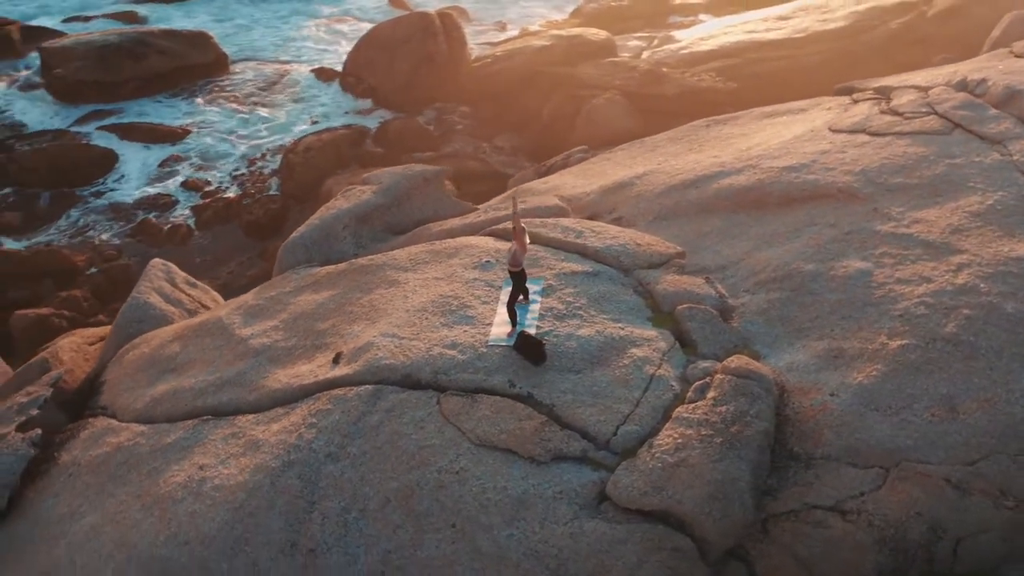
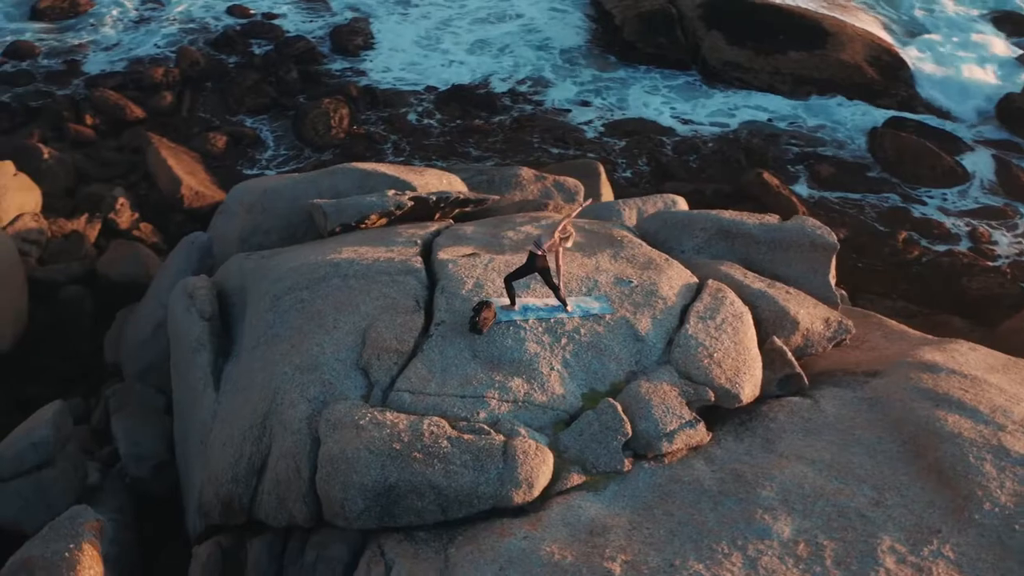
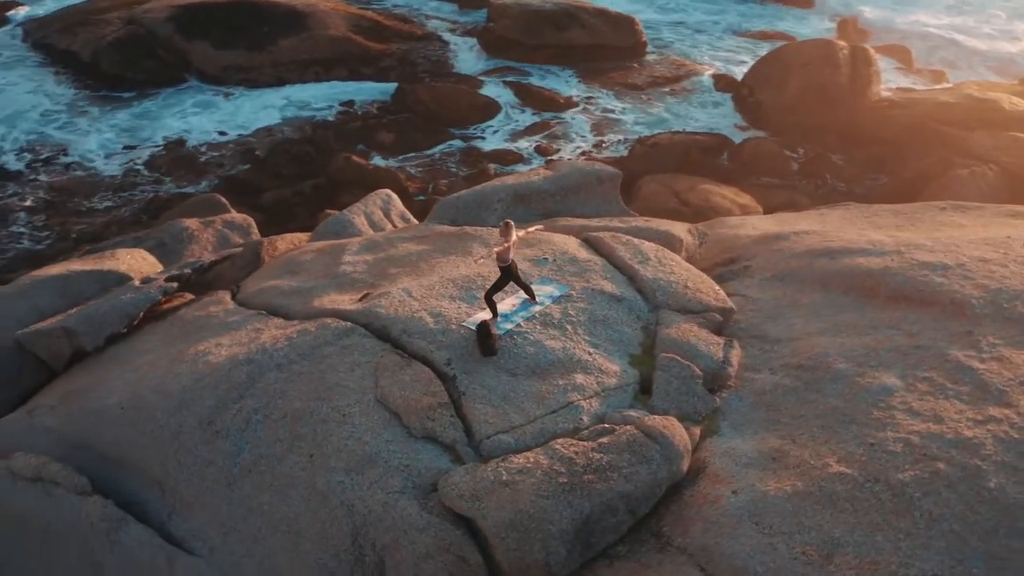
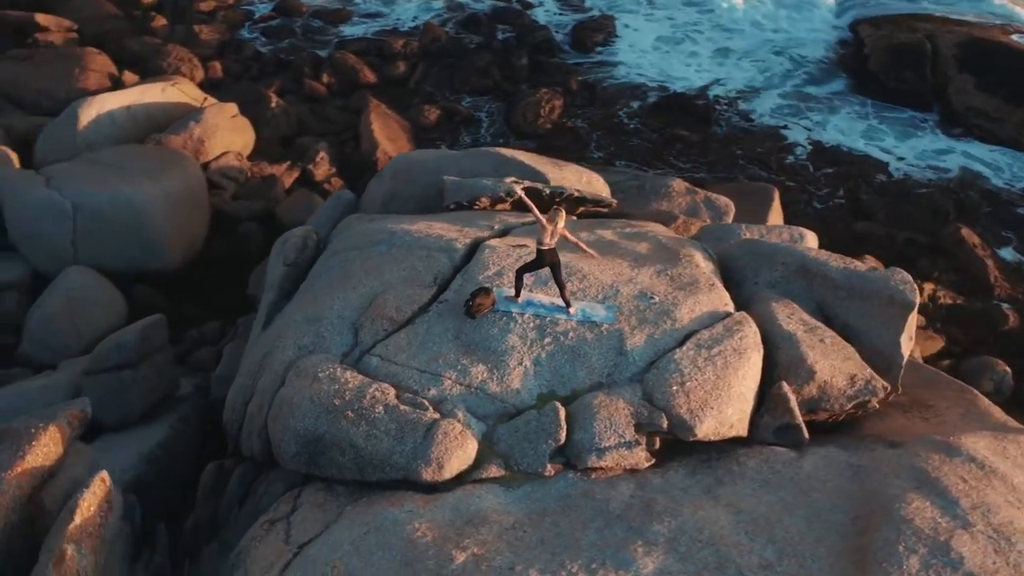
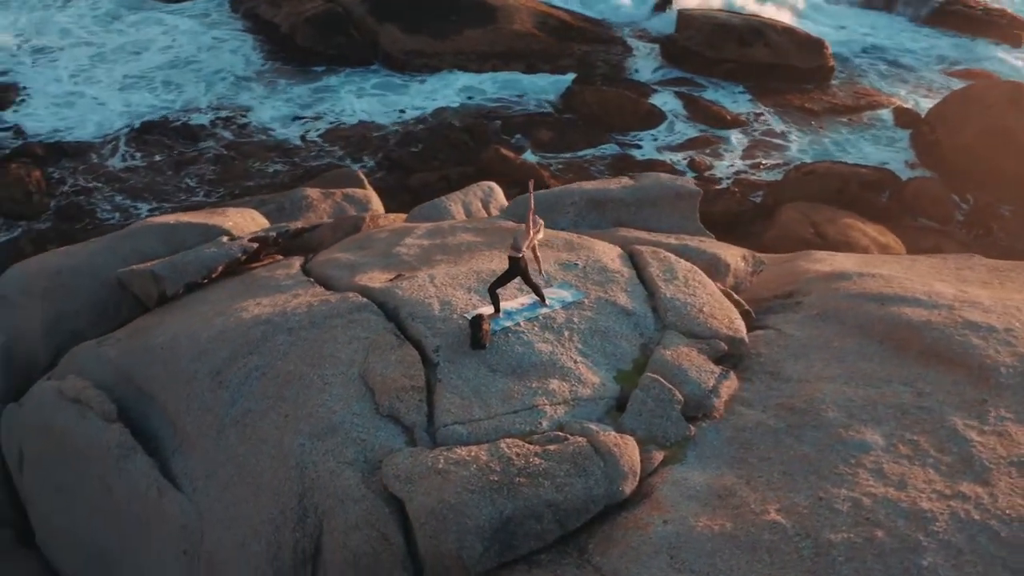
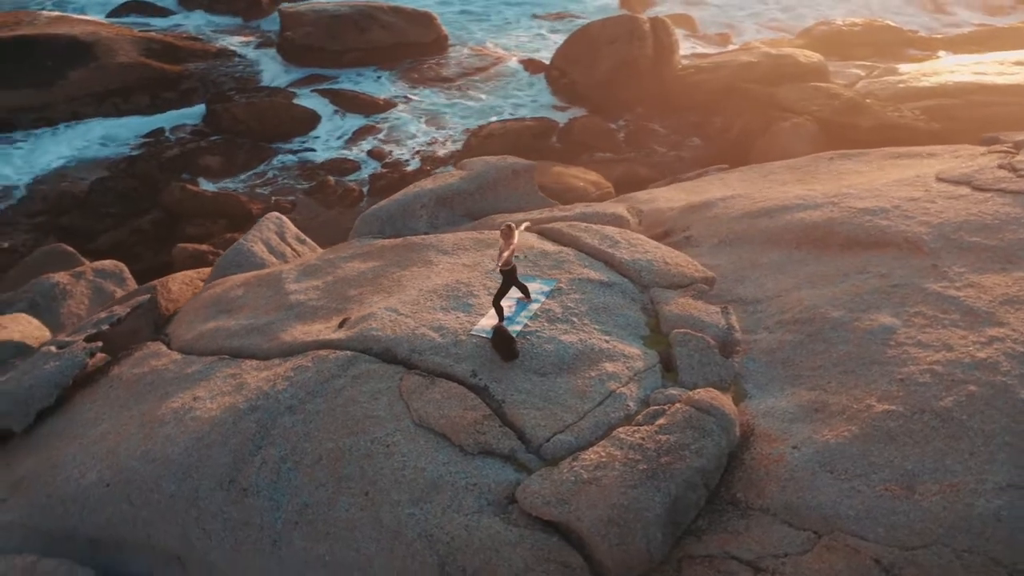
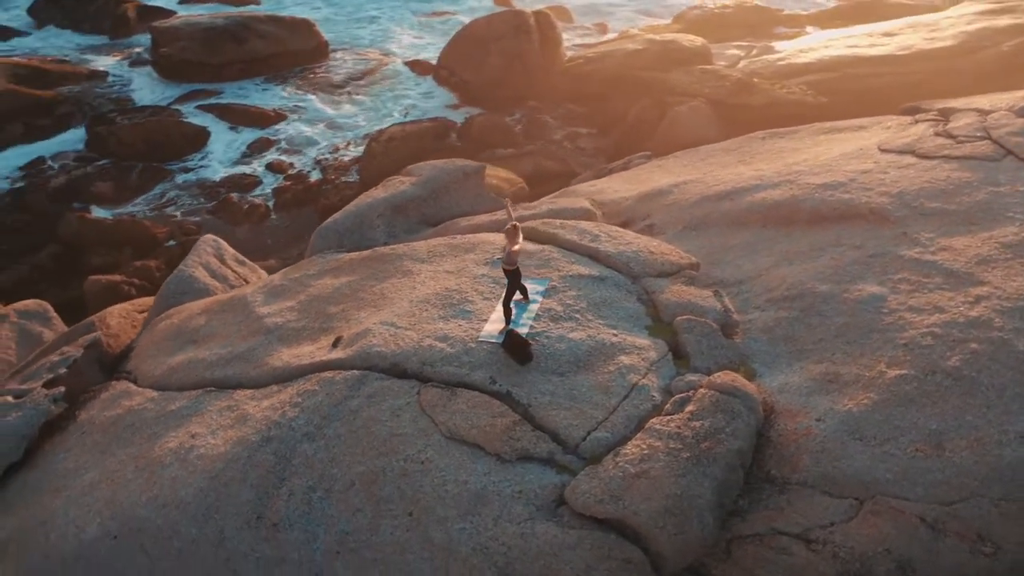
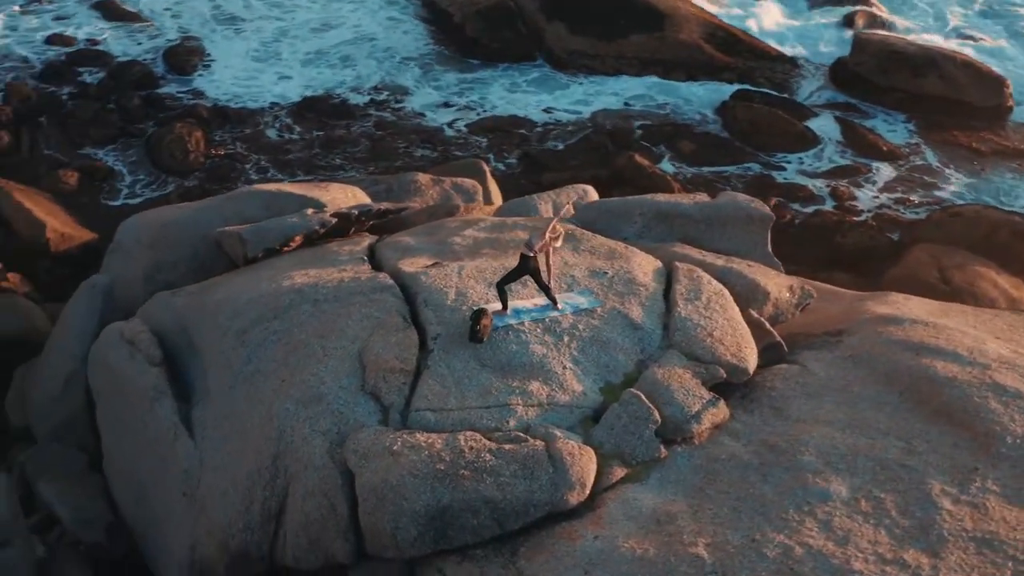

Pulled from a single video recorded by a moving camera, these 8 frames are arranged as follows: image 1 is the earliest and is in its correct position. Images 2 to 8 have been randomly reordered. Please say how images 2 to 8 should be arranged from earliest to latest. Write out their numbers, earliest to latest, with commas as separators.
7, 6, 3, 5, 8, 2, 4
